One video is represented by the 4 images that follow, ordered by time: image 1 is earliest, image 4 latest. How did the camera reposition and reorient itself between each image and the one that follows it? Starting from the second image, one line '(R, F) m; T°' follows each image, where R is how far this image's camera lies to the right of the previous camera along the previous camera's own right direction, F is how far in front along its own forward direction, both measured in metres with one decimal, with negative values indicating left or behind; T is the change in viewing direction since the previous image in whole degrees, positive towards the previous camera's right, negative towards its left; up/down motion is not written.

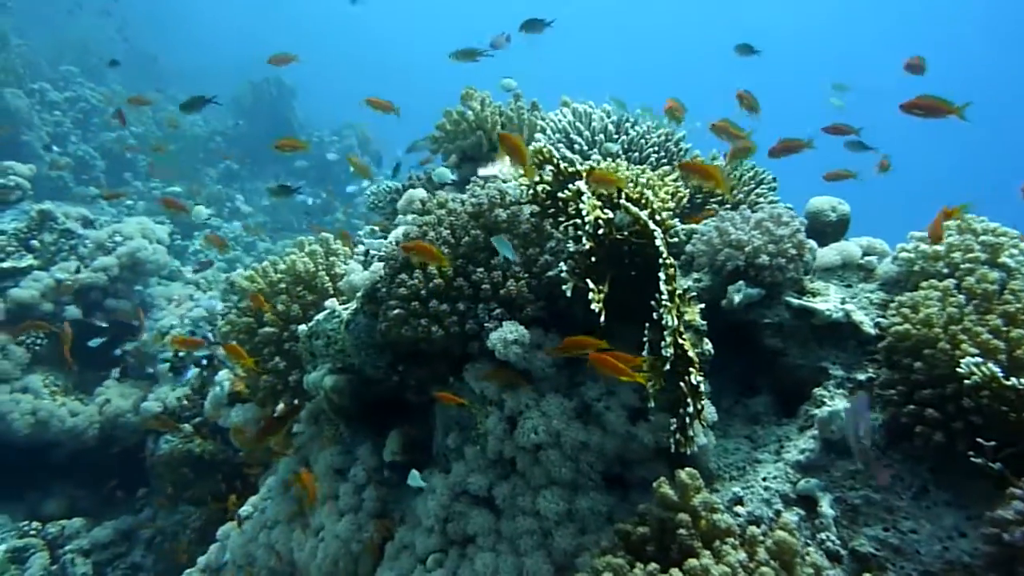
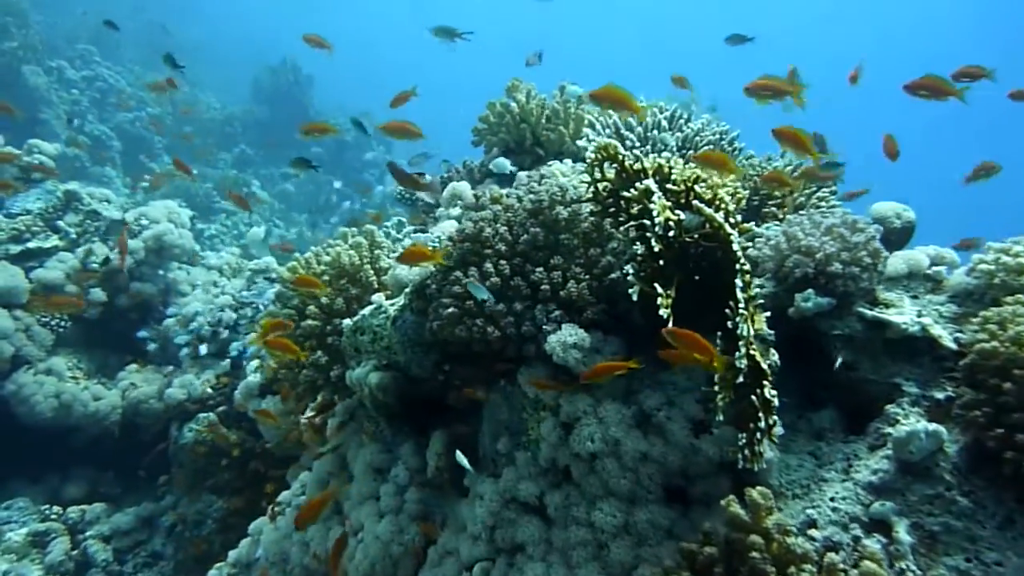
(-0.2, +0.2) m; -1°
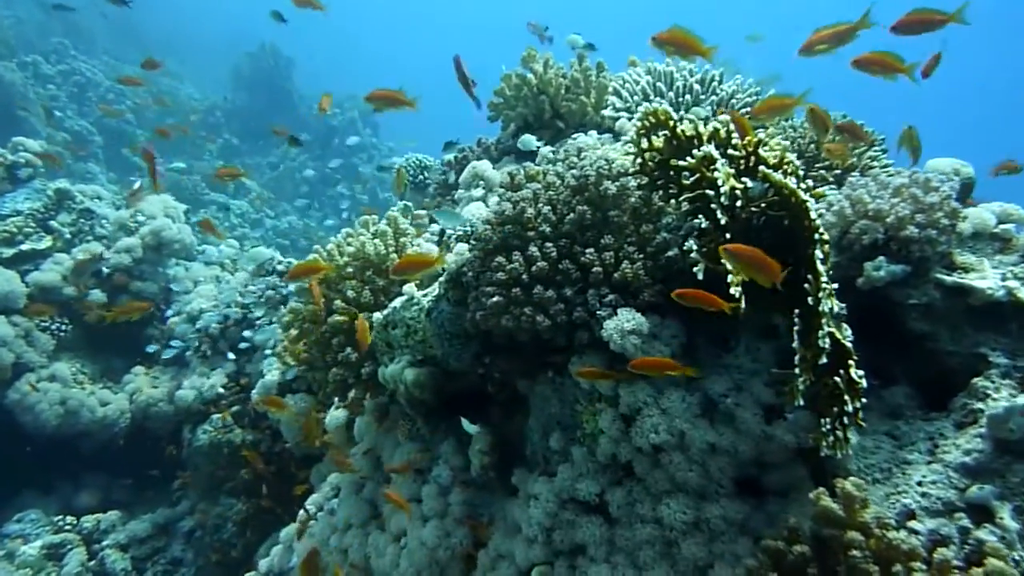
(-0.2, +0.3) m; 0°
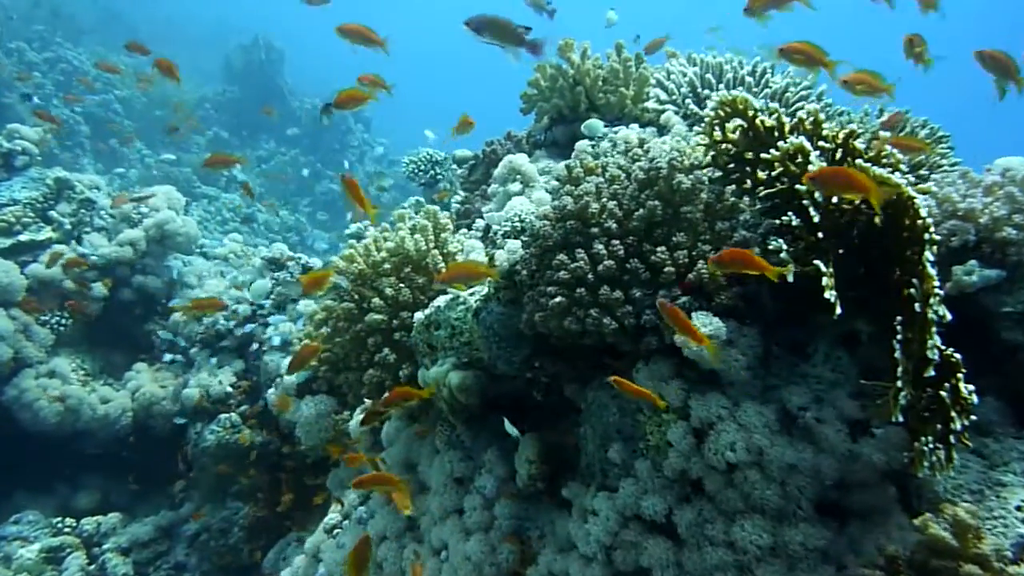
(-0.3, +0.3) m; +1°
